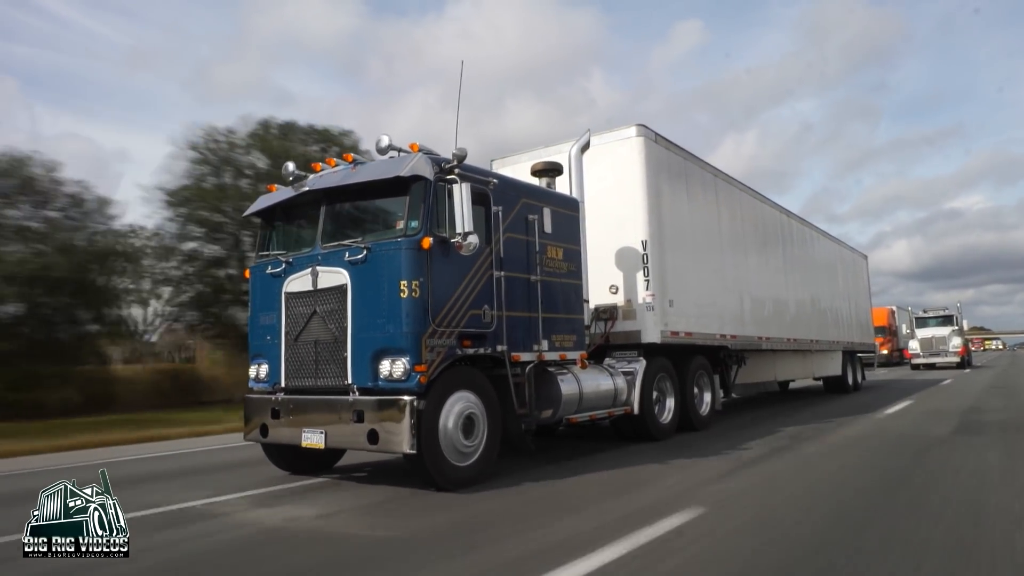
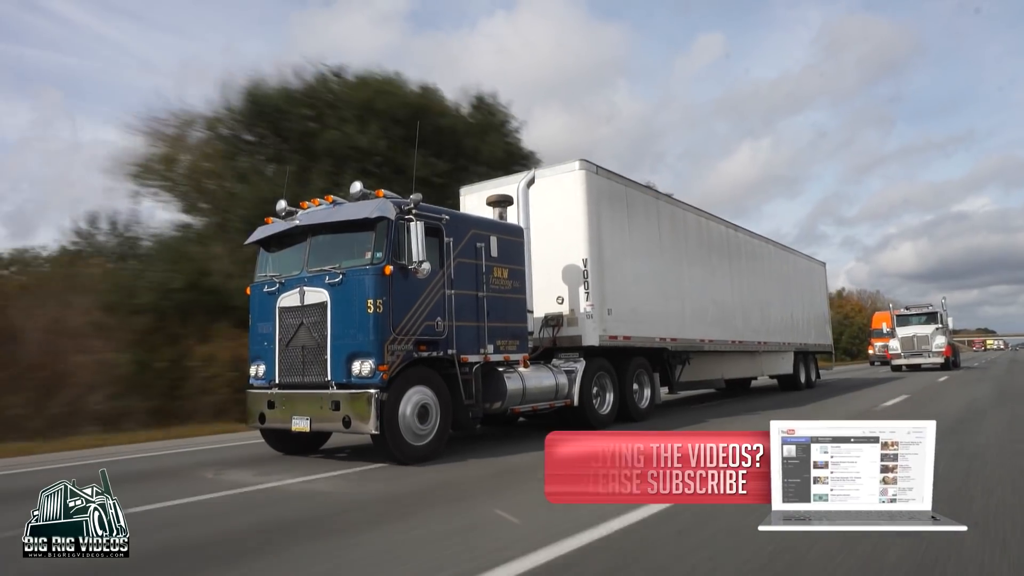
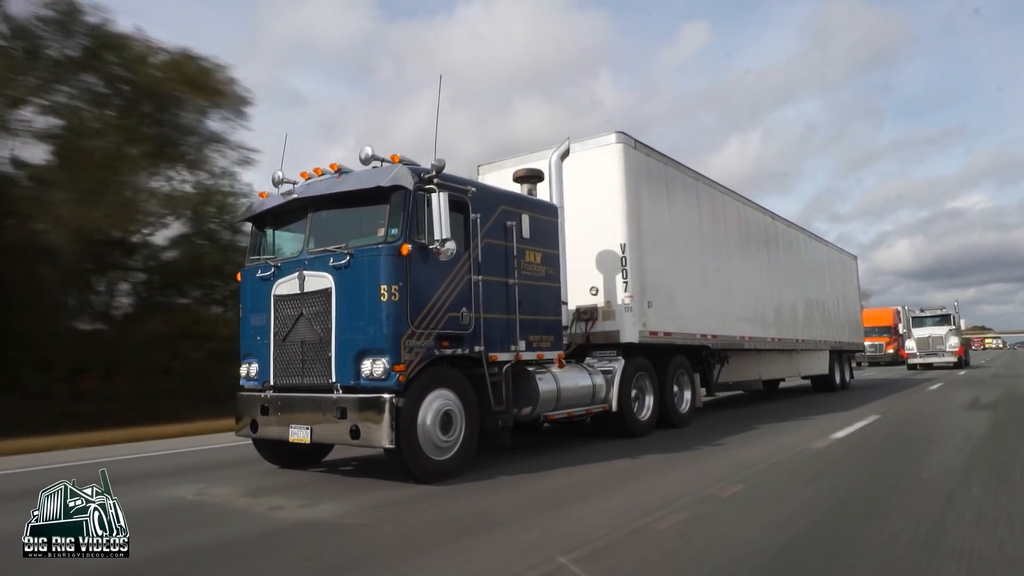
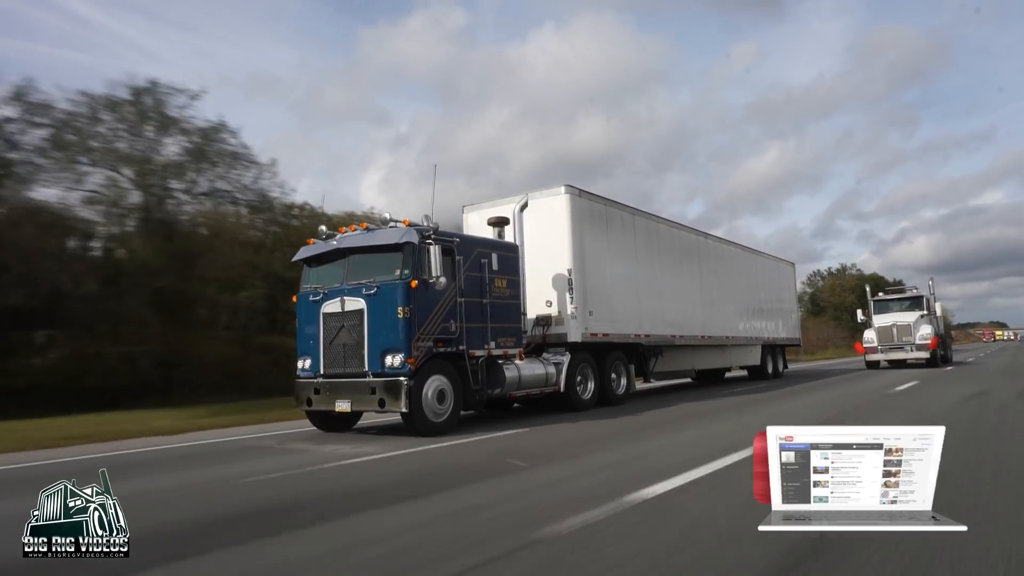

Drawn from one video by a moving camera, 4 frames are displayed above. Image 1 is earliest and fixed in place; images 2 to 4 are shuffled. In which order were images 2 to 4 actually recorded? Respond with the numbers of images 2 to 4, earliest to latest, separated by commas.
3, 2, 4
